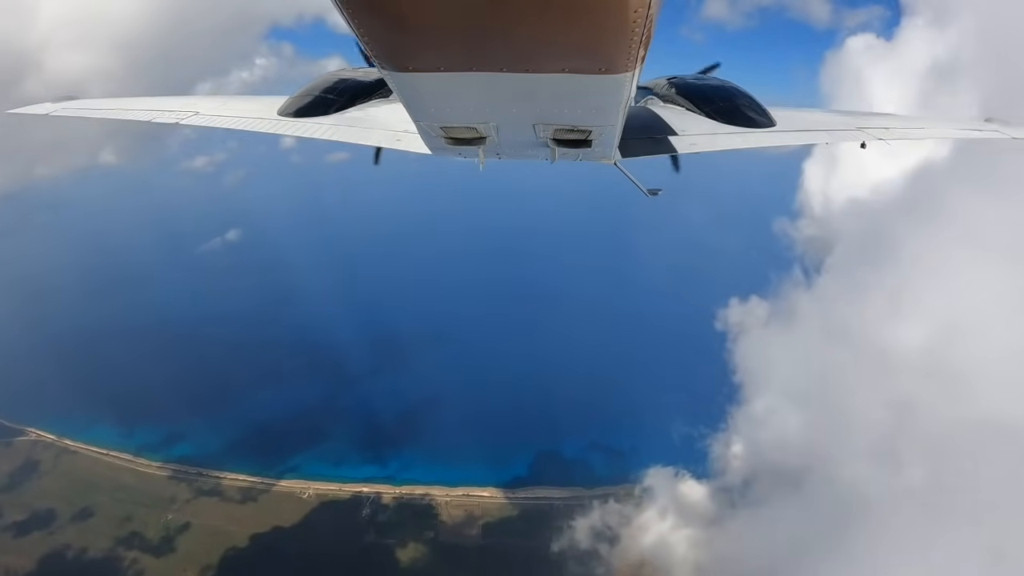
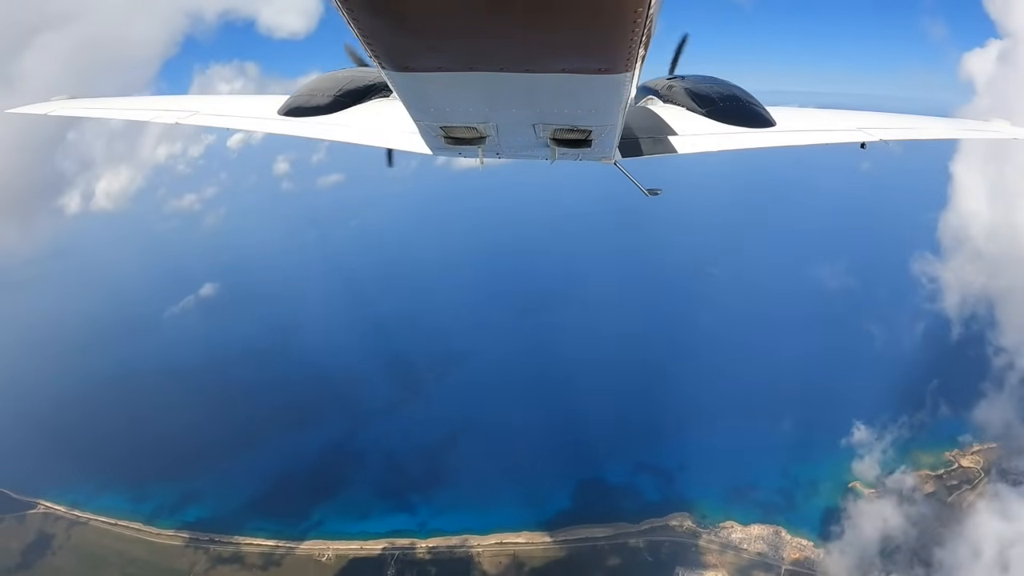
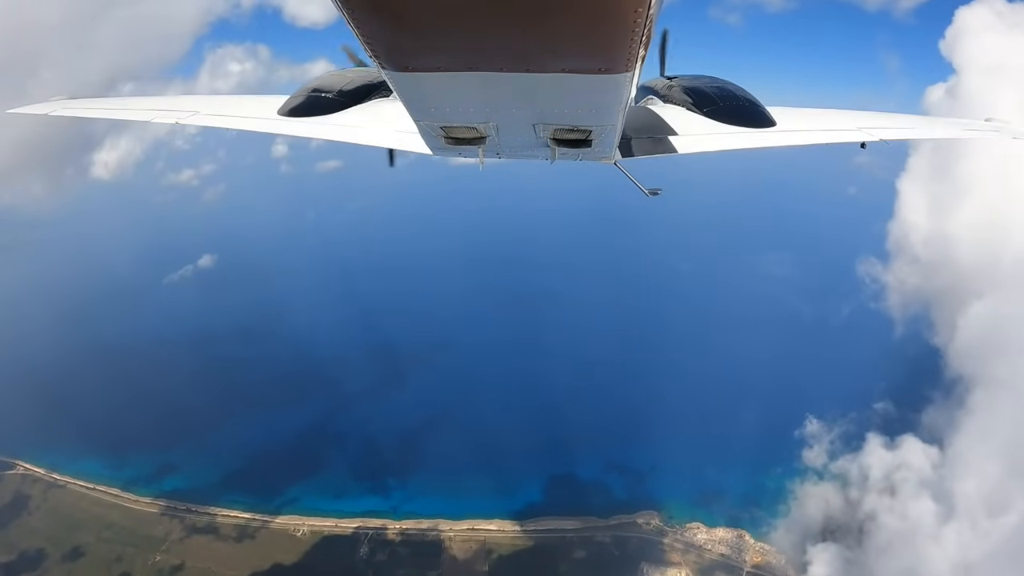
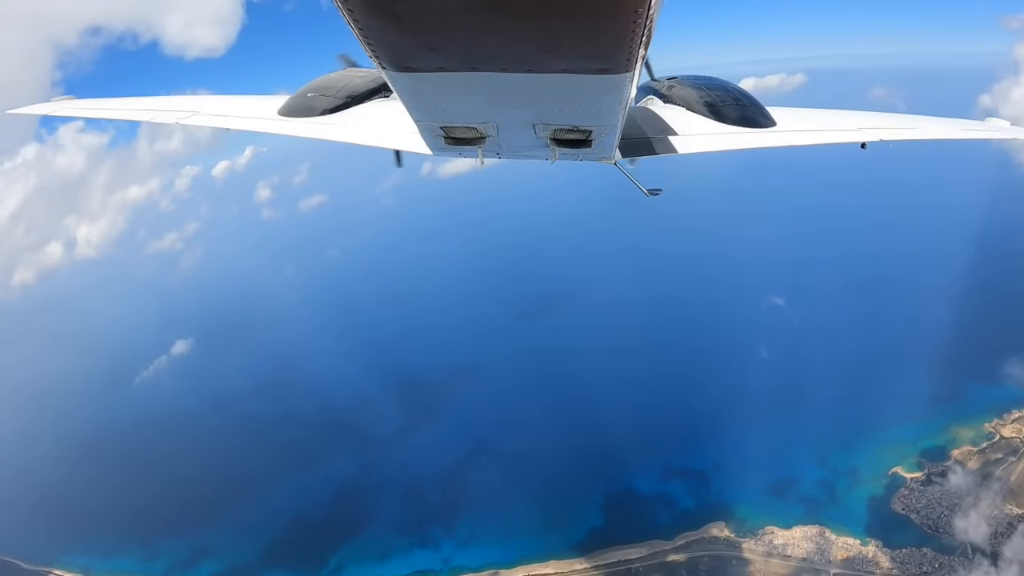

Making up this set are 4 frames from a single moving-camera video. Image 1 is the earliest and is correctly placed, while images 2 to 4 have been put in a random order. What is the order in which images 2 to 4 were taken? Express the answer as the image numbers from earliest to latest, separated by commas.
3, 2, 4
